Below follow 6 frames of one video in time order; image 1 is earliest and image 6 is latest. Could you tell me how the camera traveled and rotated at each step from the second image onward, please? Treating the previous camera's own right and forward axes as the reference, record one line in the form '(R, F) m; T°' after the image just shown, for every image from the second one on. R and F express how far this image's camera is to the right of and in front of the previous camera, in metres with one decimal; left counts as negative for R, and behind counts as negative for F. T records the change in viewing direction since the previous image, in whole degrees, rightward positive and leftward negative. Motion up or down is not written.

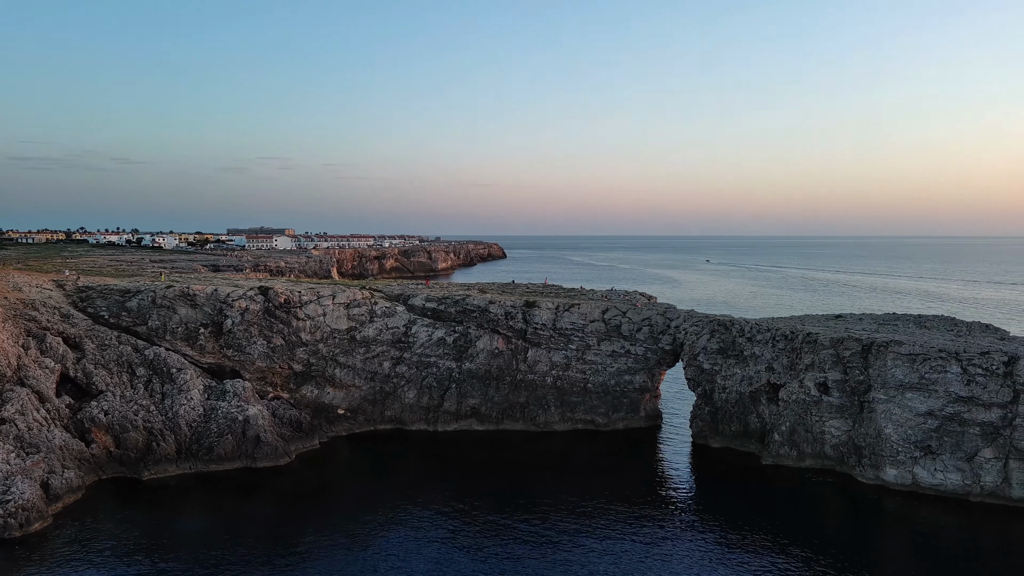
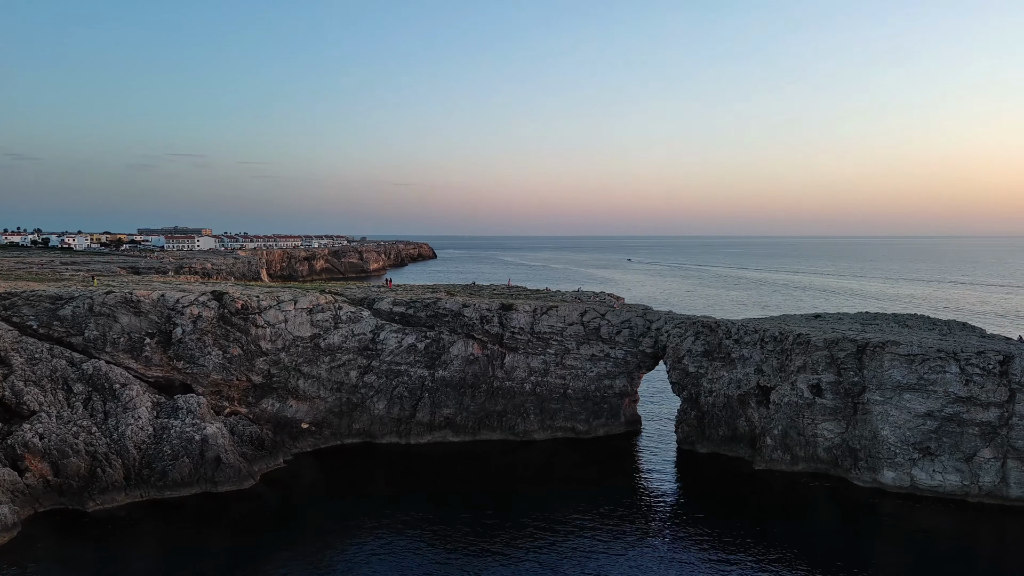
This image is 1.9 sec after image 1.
(-1.0, +1.1) m; +5°
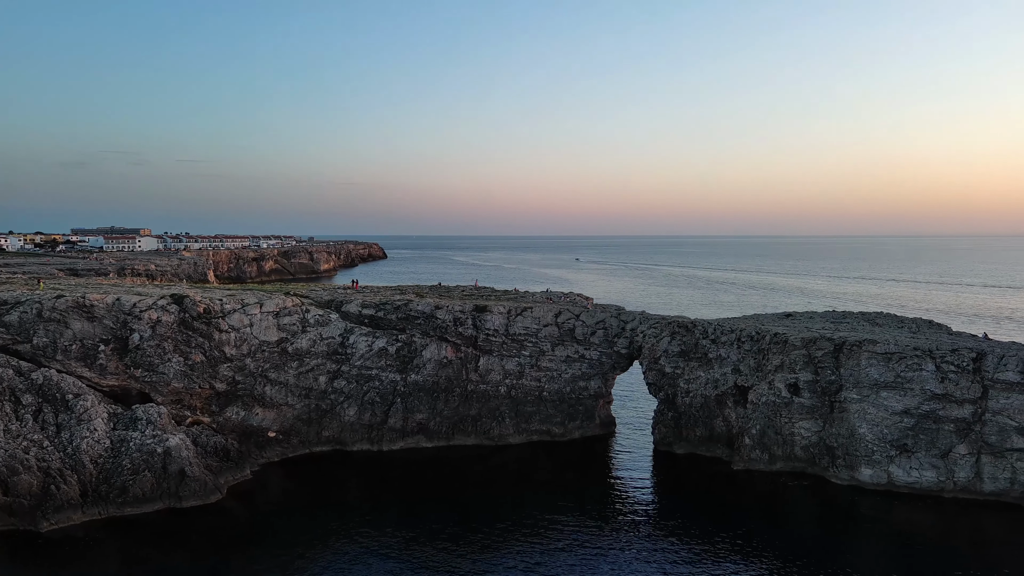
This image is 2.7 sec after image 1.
(-0.1, +0.5) m; +3°
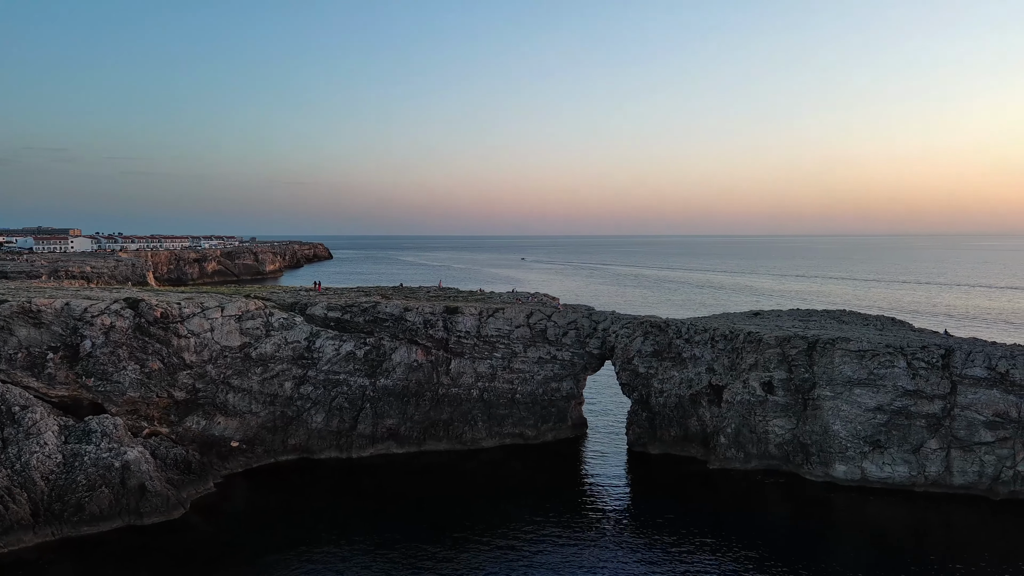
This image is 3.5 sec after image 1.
(0.0, +0.5) m; +3°
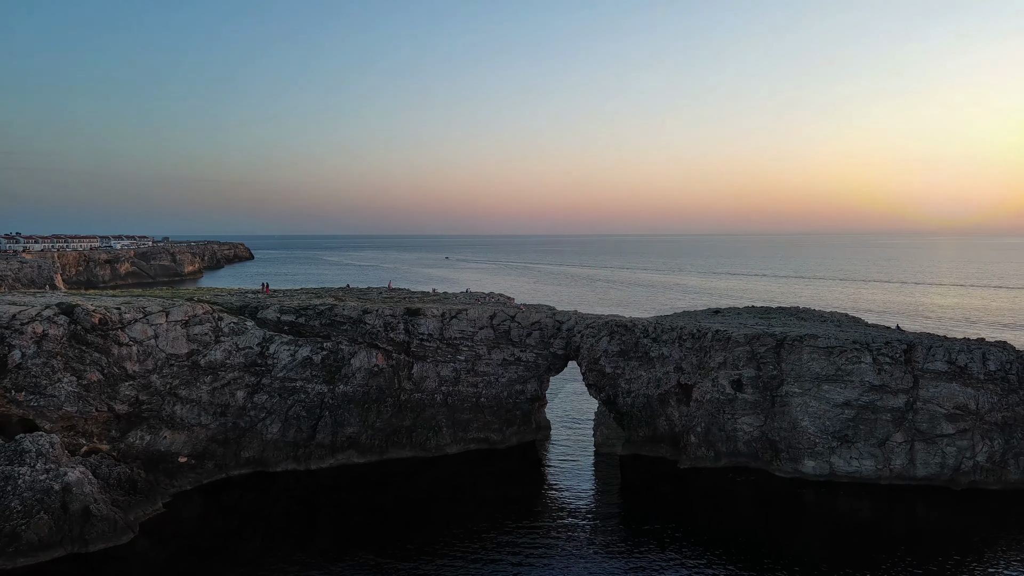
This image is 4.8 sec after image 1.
(-0.1, +0.6) m; +4°
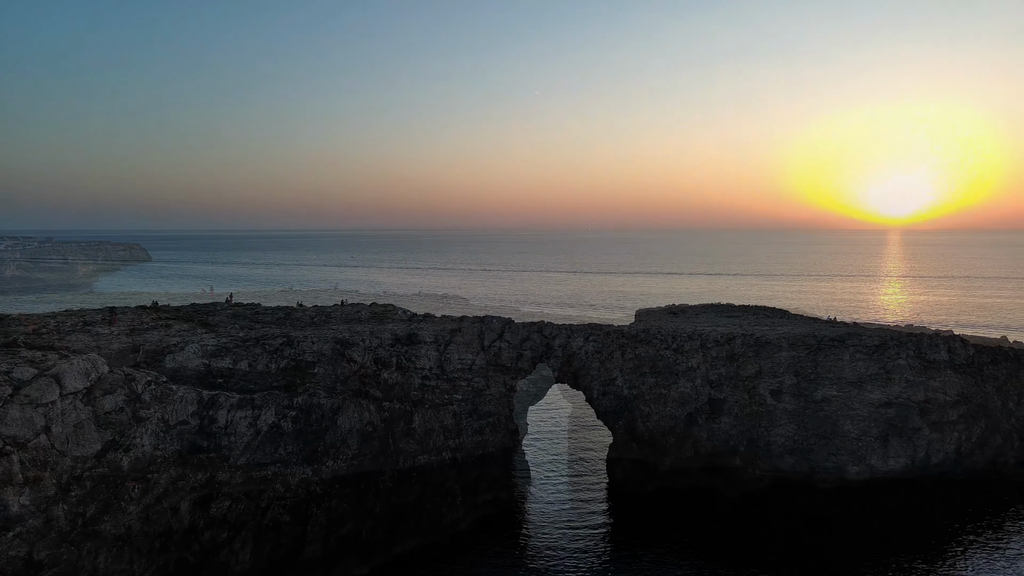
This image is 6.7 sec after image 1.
(-0.6, +0.8) m; +1°
